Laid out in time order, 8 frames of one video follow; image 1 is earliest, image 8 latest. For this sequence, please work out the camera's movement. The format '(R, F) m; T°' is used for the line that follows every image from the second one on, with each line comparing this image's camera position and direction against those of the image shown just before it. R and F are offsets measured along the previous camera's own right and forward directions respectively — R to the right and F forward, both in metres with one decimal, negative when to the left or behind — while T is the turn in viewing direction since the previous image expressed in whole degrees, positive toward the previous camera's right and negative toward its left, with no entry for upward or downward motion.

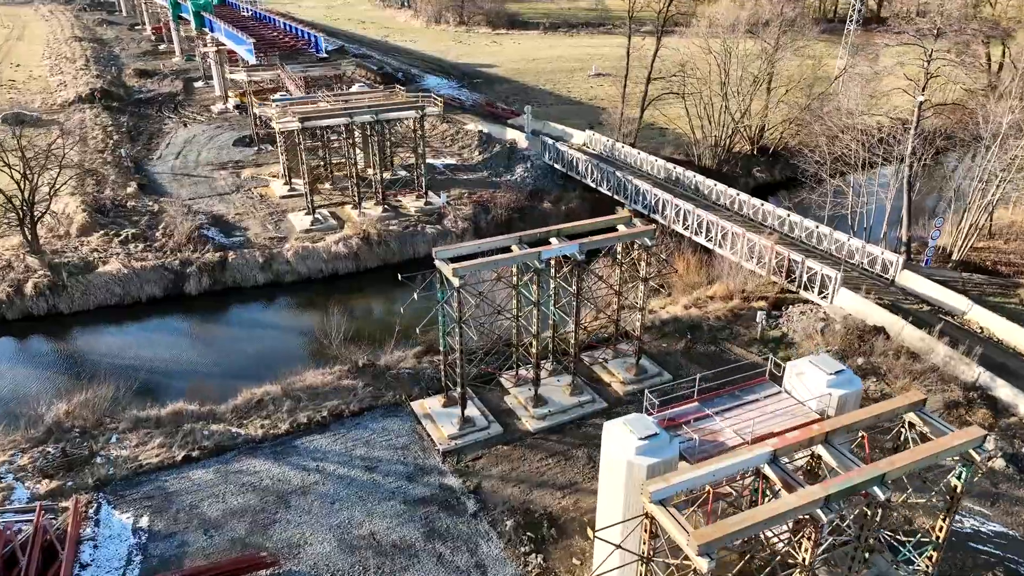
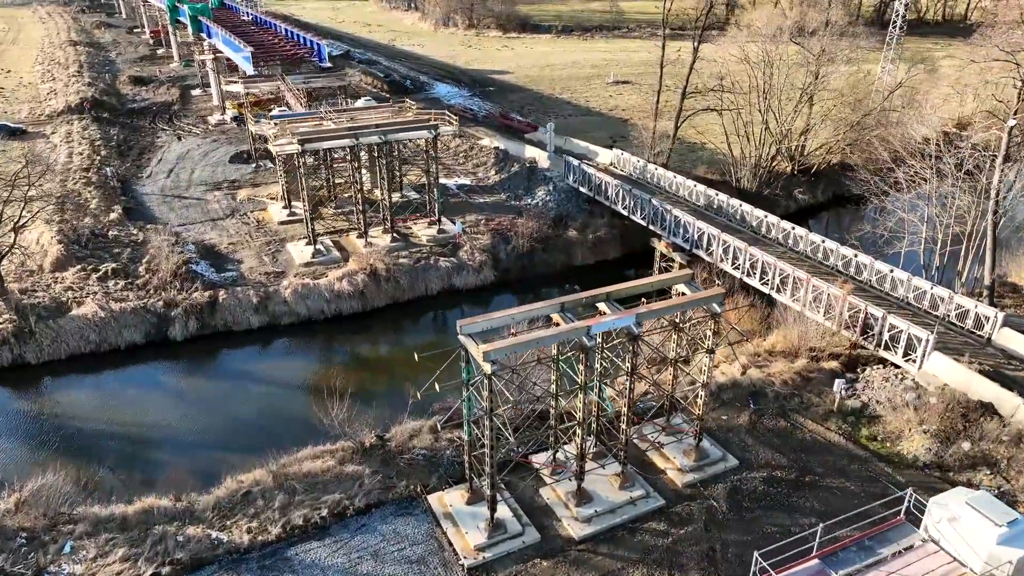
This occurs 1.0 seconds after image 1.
(-0.7, +3.1) m; 0°
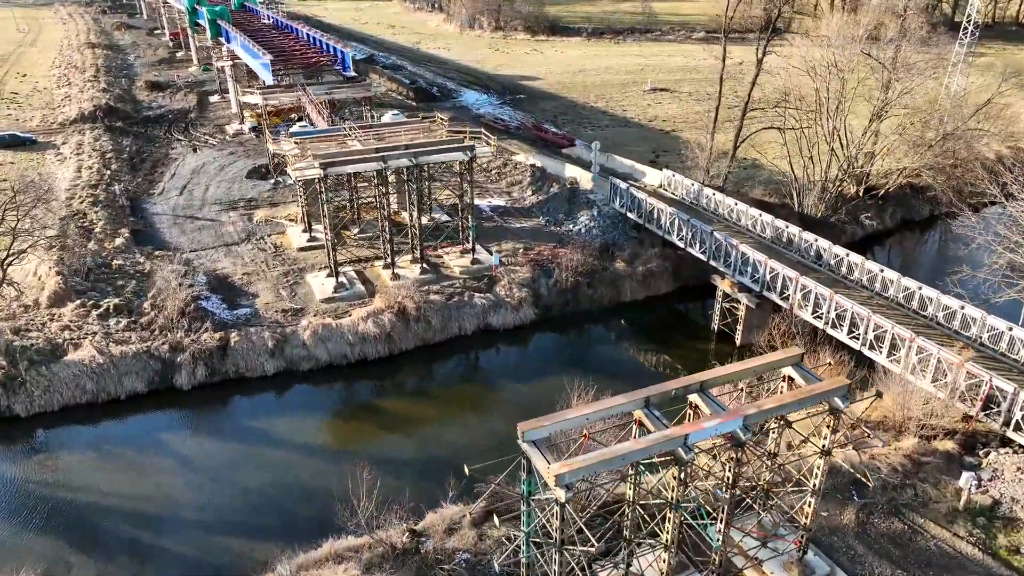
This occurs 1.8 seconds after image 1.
(-0.9, +2.8) m; -1°
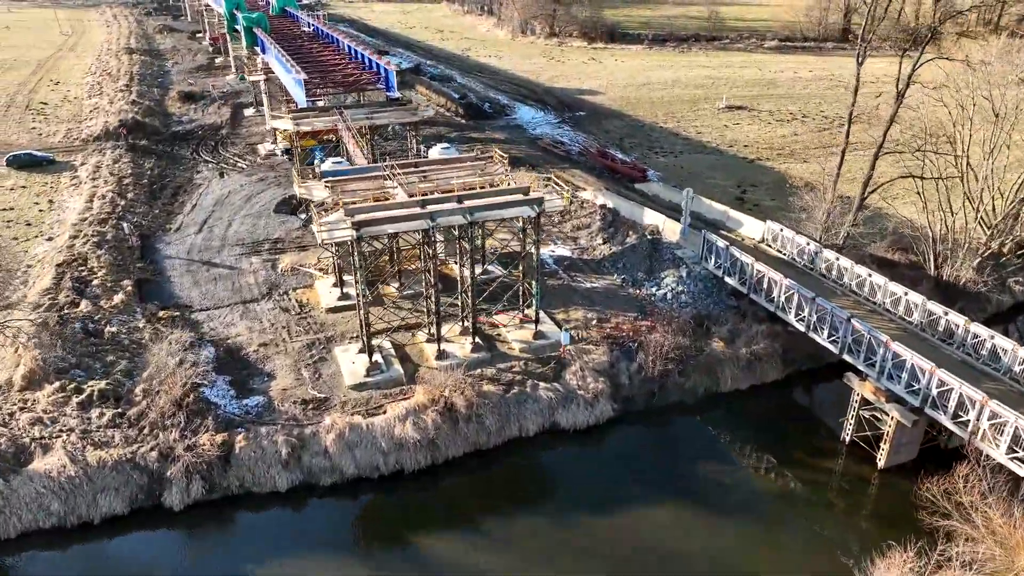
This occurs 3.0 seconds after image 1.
(-1.1, +4.9) m; -3°
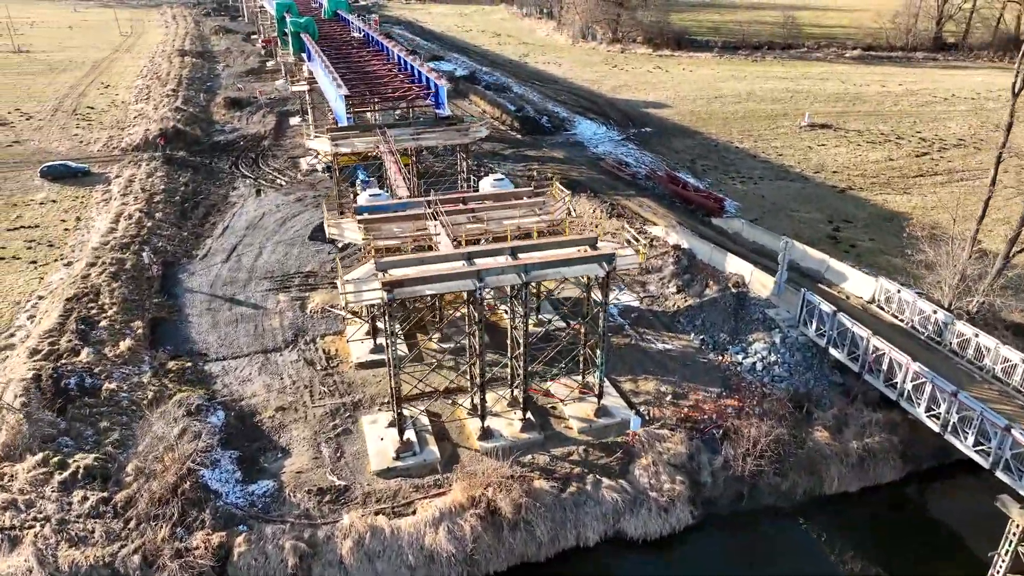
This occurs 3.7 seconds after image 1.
(-0.4, +3.4) m; -4°
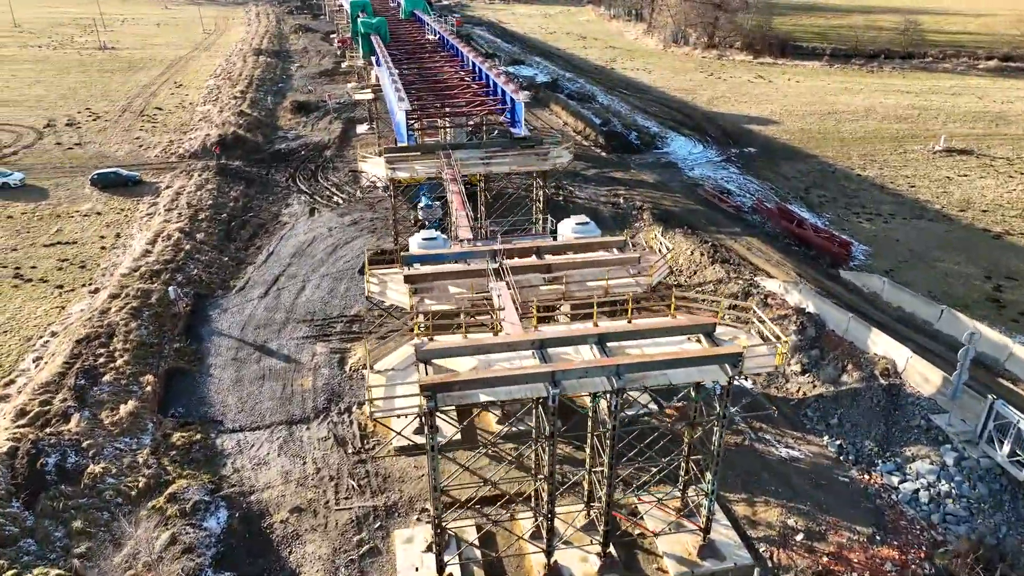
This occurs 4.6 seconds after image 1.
(-0.3, +4.3) m; -6°
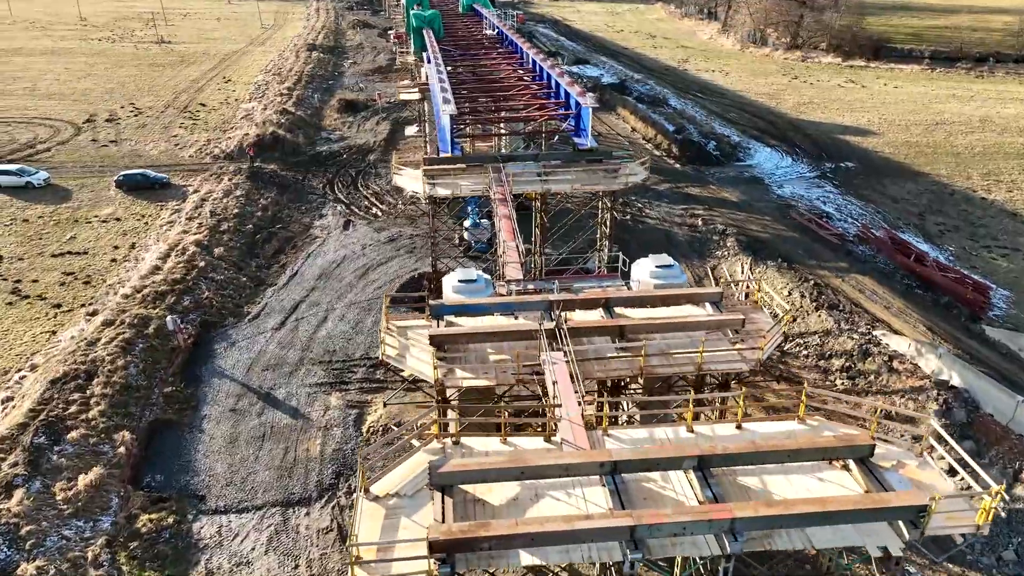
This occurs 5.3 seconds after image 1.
(-0.2, +3.9) m; -4°
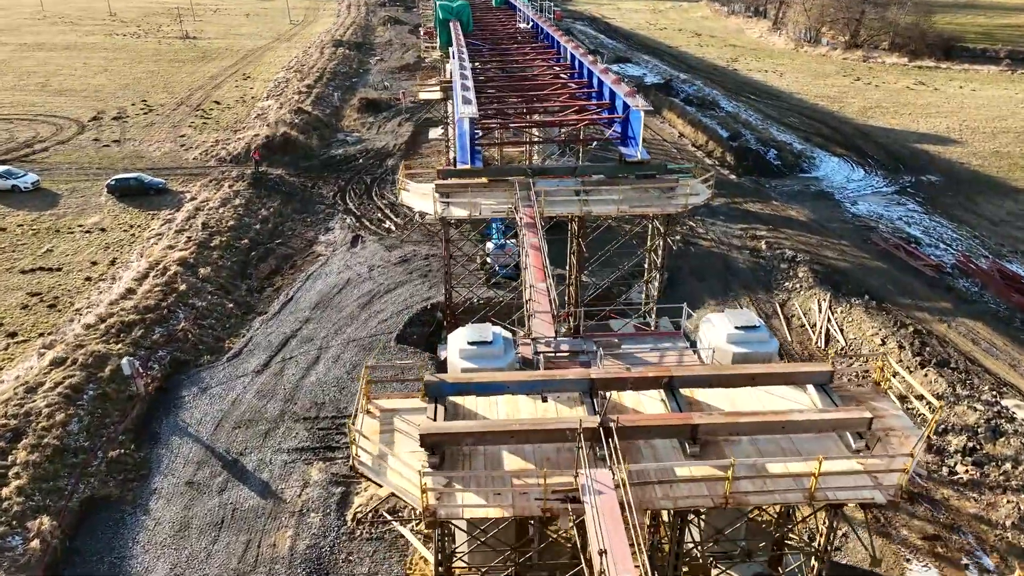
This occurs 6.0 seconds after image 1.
(0.0, +3.6) m; -3°
